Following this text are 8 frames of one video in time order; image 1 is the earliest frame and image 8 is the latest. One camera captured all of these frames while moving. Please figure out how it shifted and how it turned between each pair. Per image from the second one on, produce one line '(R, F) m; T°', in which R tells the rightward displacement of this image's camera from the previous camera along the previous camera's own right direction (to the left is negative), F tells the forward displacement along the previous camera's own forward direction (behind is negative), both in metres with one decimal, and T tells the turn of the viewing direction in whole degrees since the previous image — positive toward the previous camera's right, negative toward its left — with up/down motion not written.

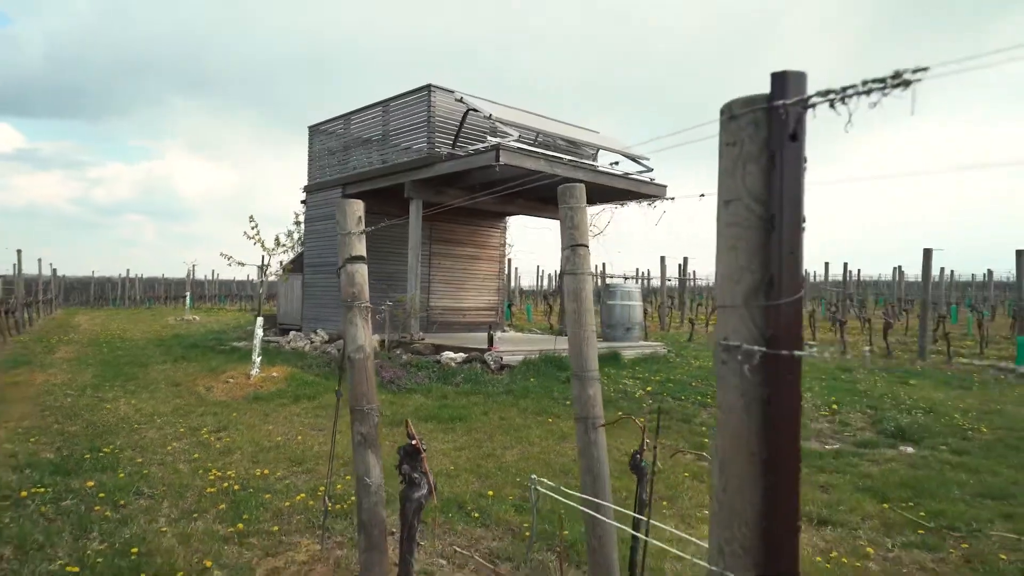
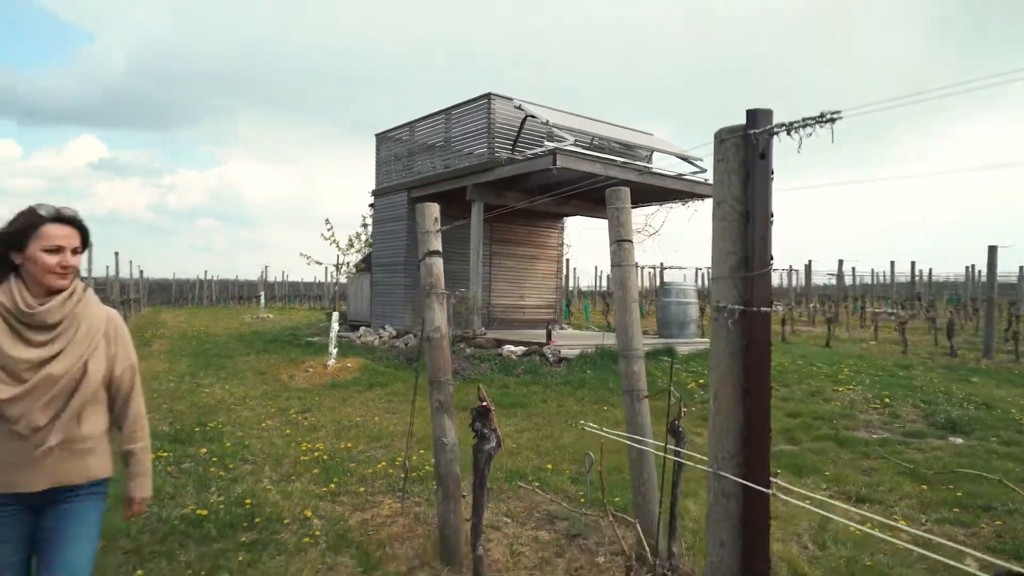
(0.0, -0.6) m; -5°
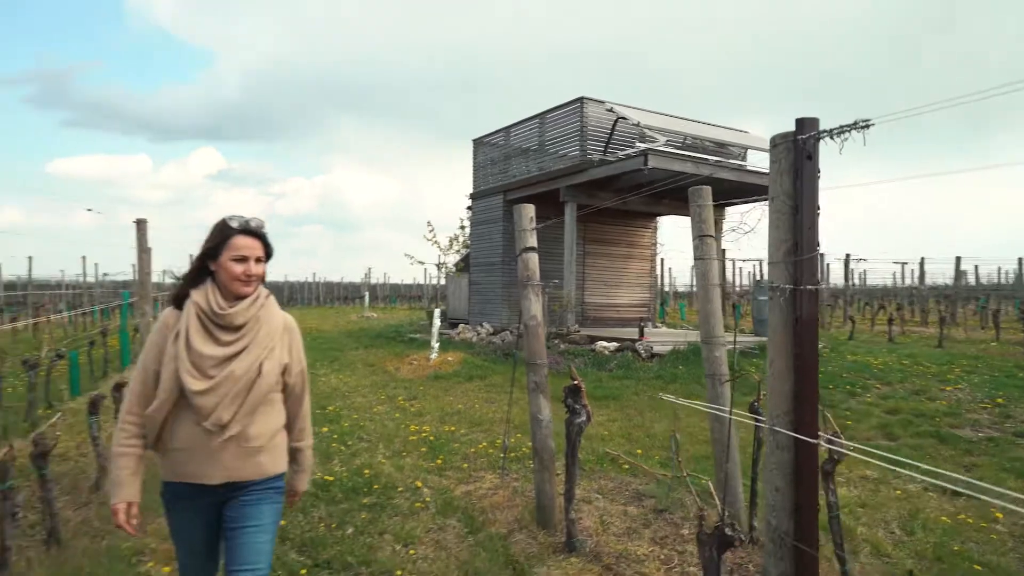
(0.0, -0.4) m; -8°
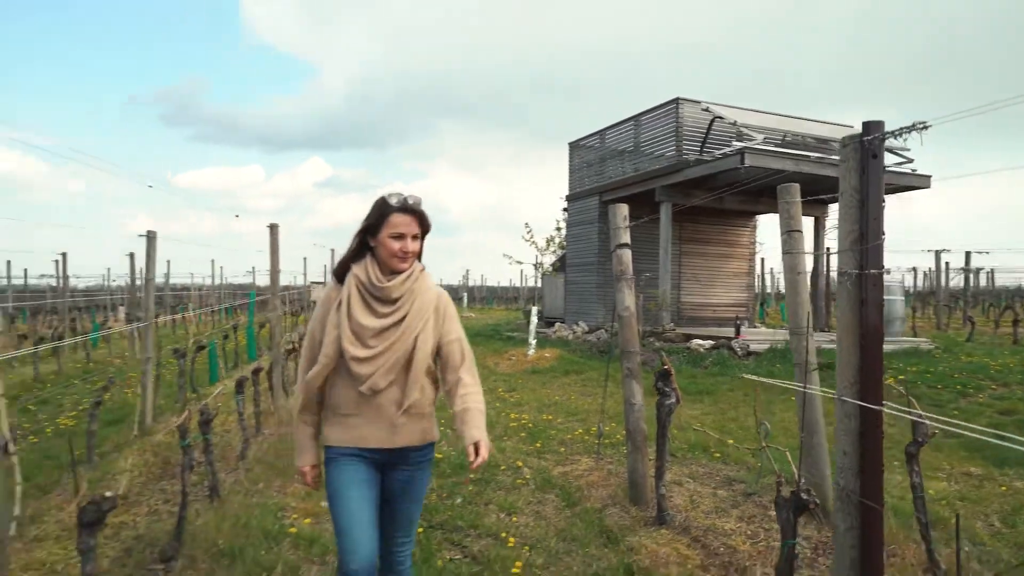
(0.0, -0.4) m; -8°
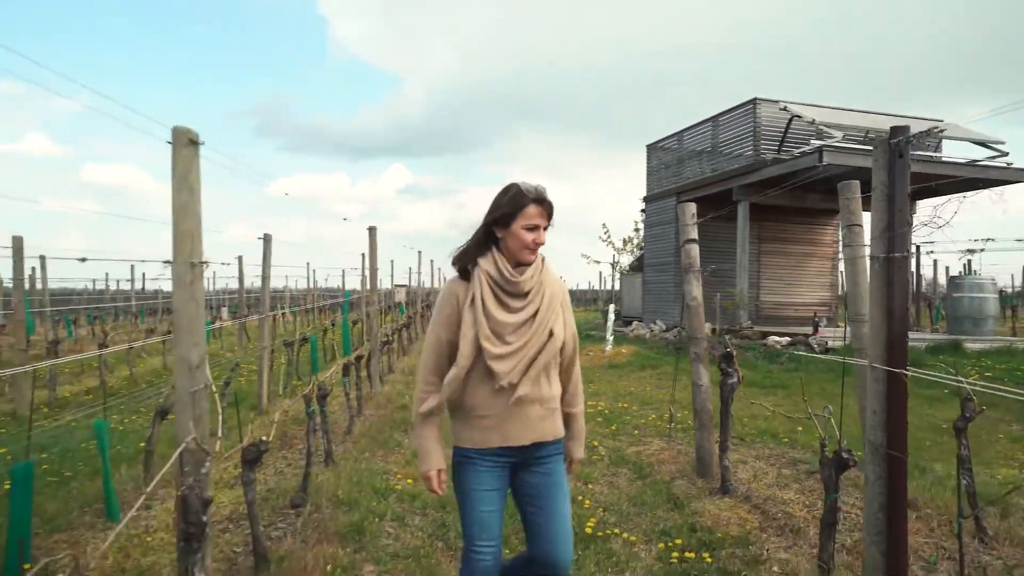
(0.0, -0.5) m; -7°
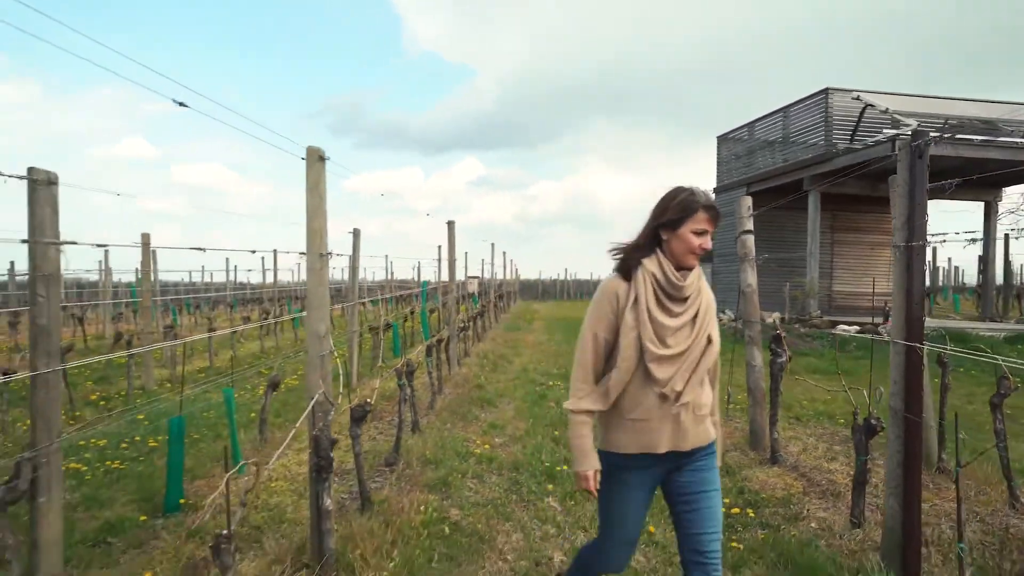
(0.0, -0.6) m; -6°
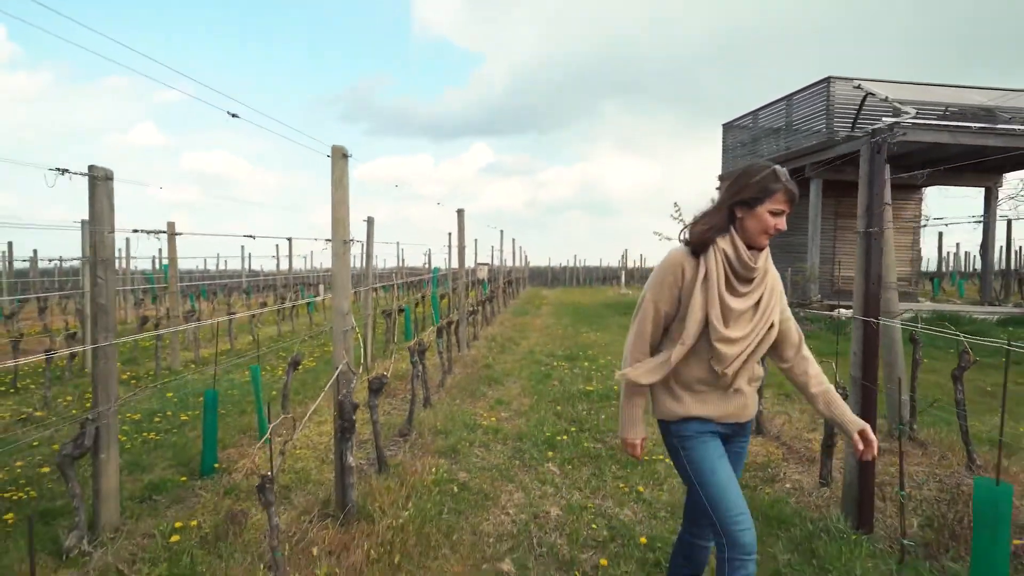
(+0.1, -0.4) m; -1°
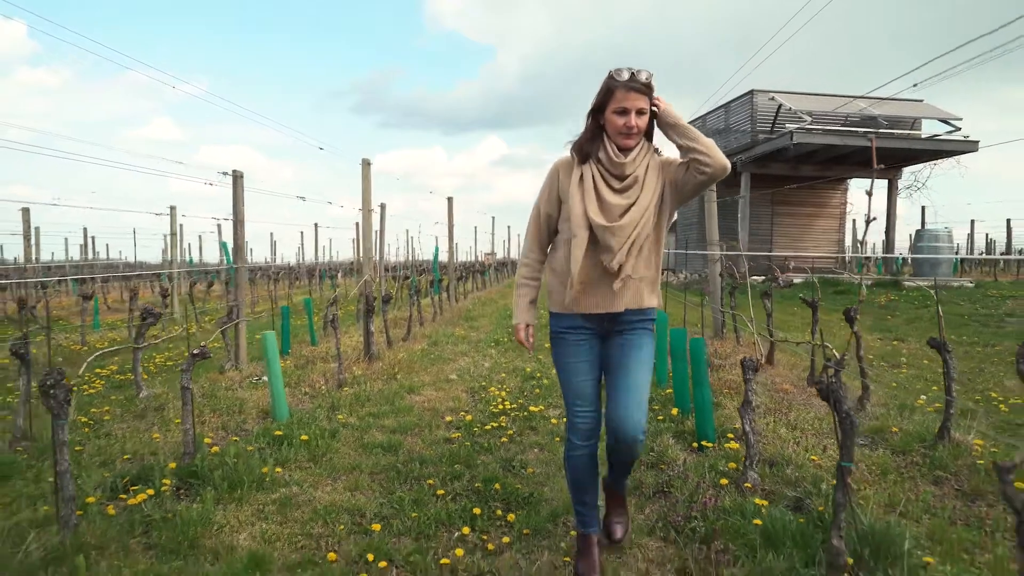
(+0.6, -3.1) m; -1°
